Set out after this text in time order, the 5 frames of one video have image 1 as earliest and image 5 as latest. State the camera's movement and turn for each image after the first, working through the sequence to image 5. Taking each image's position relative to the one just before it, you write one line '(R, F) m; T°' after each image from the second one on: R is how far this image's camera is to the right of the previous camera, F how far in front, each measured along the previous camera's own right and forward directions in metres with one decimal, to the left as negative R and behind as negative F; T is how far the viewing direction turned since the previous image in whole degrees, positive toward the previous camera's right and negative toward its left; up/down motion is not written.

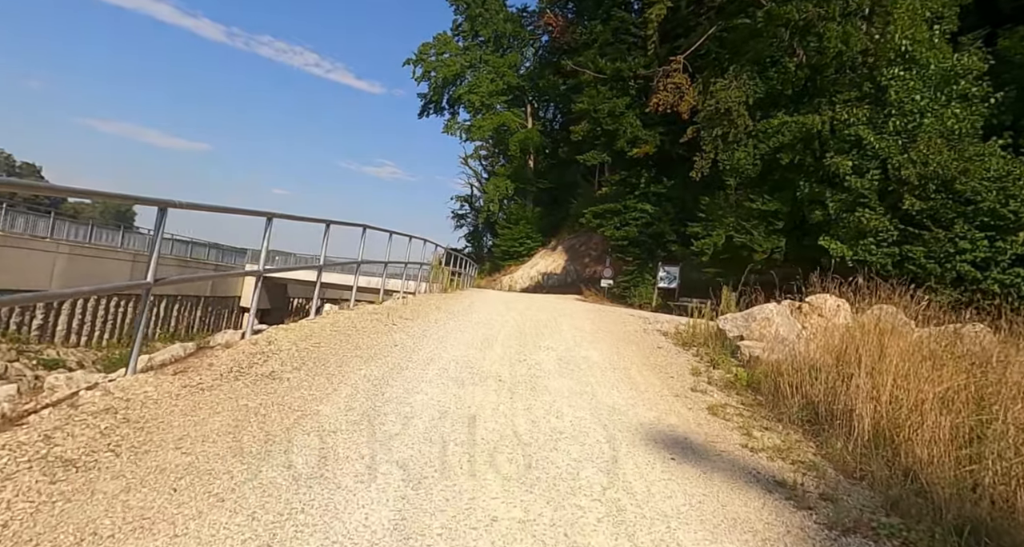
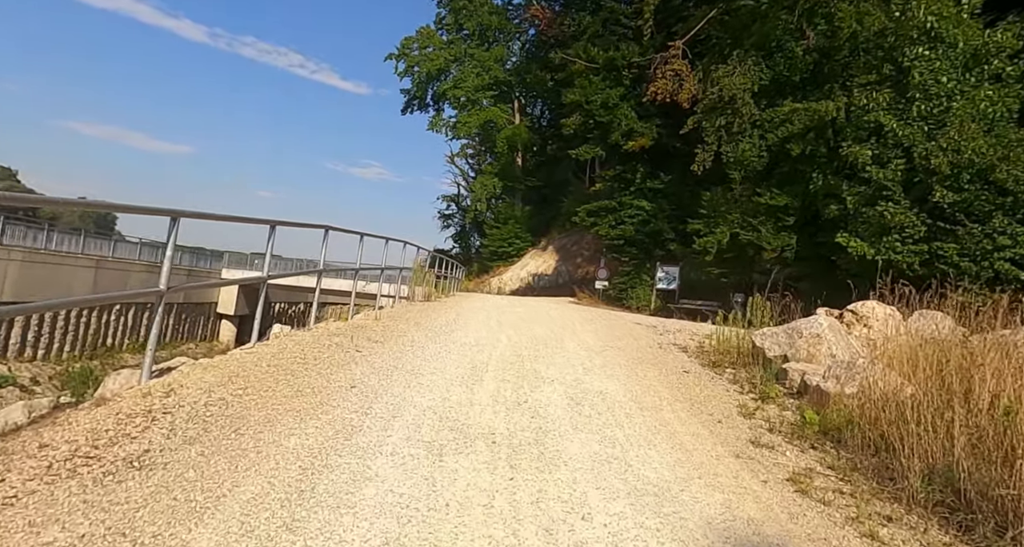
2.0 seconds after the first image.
(0.0, +1.5) m; +1°
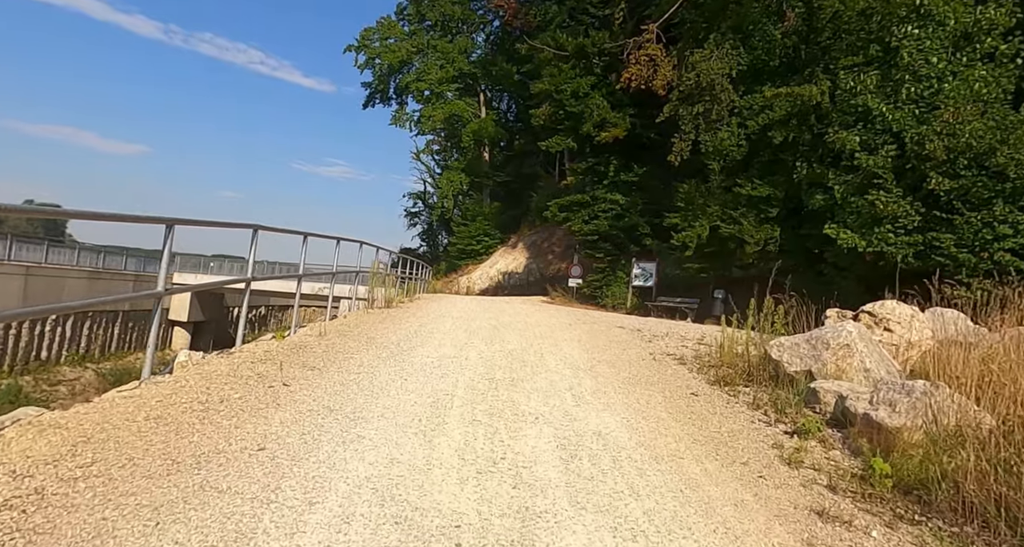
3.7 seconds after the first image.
(0.0, +1.2) m; +3°
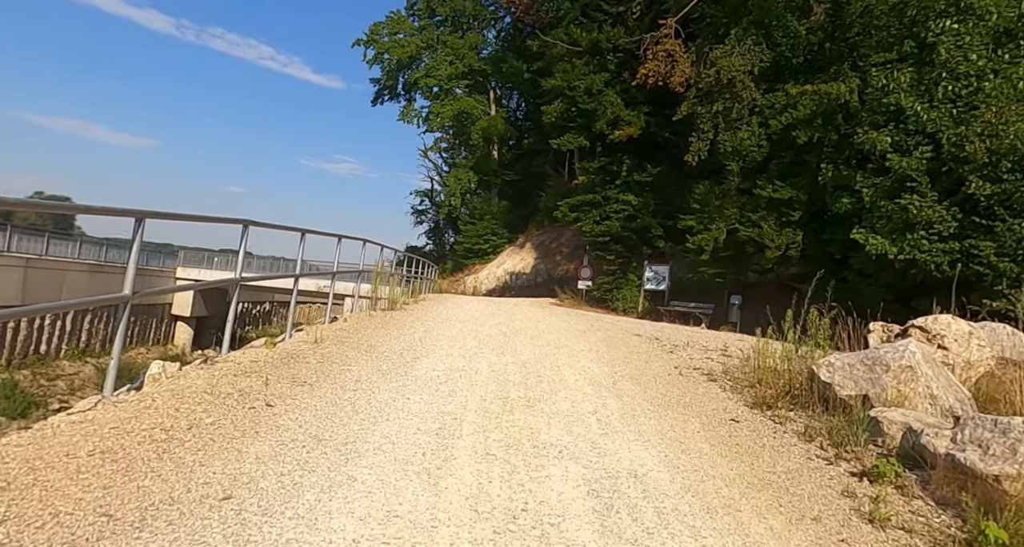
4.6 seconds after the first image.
(-0.1, +0.6) m; -1°
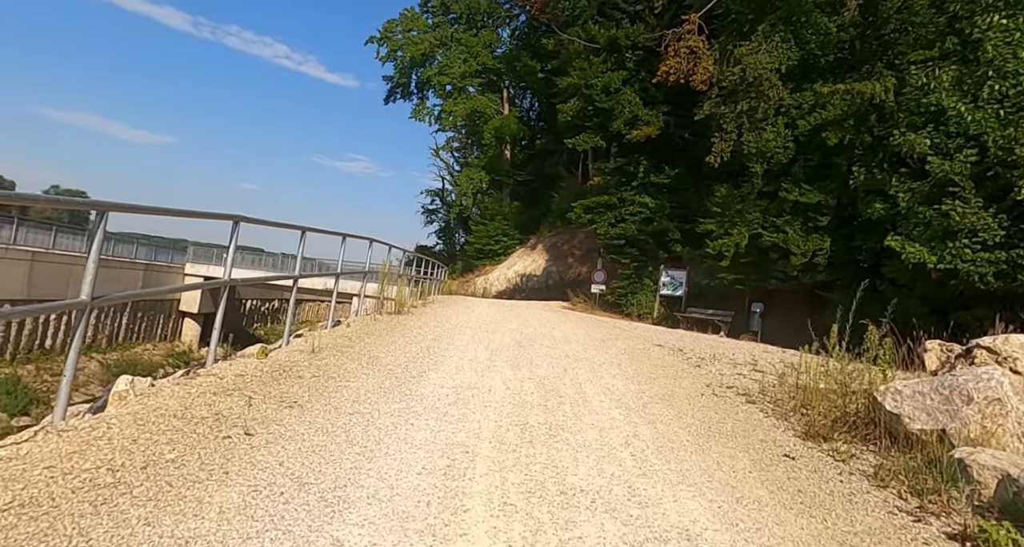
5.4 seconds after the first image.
(-0.1, +0.6) m; -1°
